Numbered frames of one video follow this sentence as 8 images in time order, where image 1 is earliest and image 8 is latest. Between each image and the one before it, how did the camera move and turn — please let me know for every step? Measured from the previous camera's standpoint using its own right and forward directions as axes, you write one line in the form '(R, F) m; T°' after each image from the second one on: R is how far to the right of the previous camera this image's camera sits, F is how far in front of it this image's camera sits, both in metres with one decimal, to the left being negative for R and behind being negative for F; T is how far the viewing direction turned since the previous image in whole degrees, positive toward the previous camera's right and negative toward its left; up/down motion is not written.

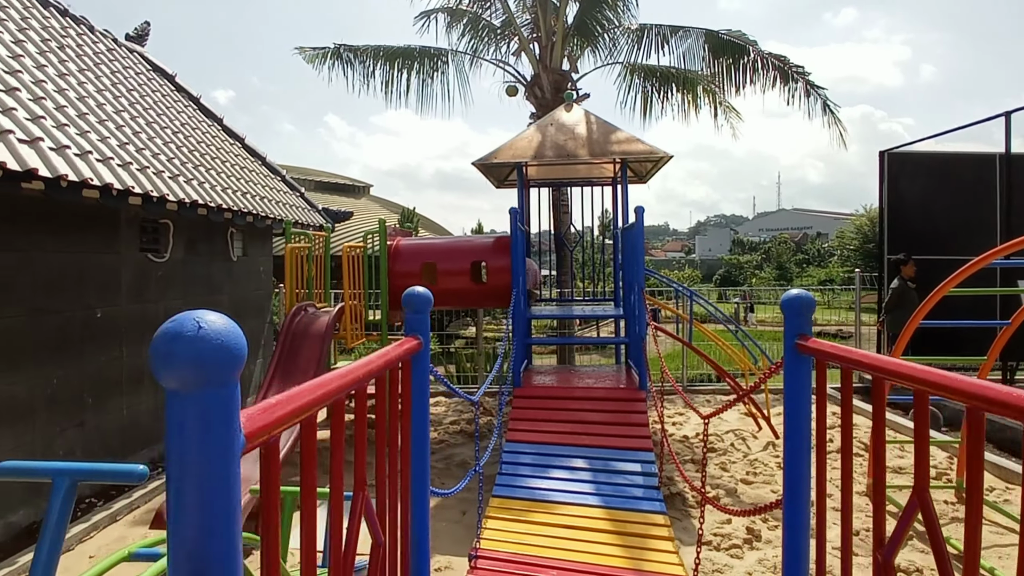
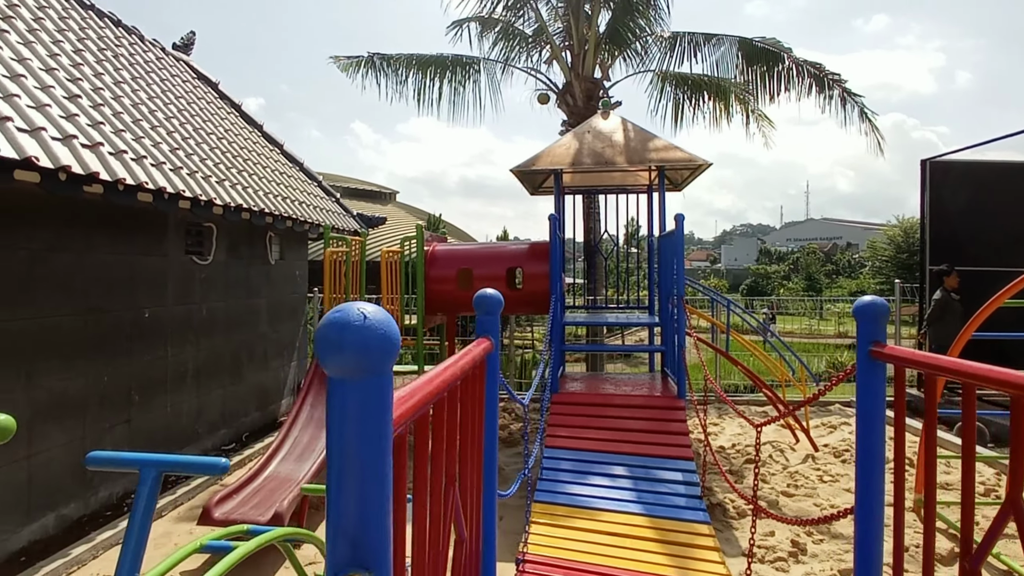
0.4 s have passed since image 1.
(-0.1, 0.0) m; -2°
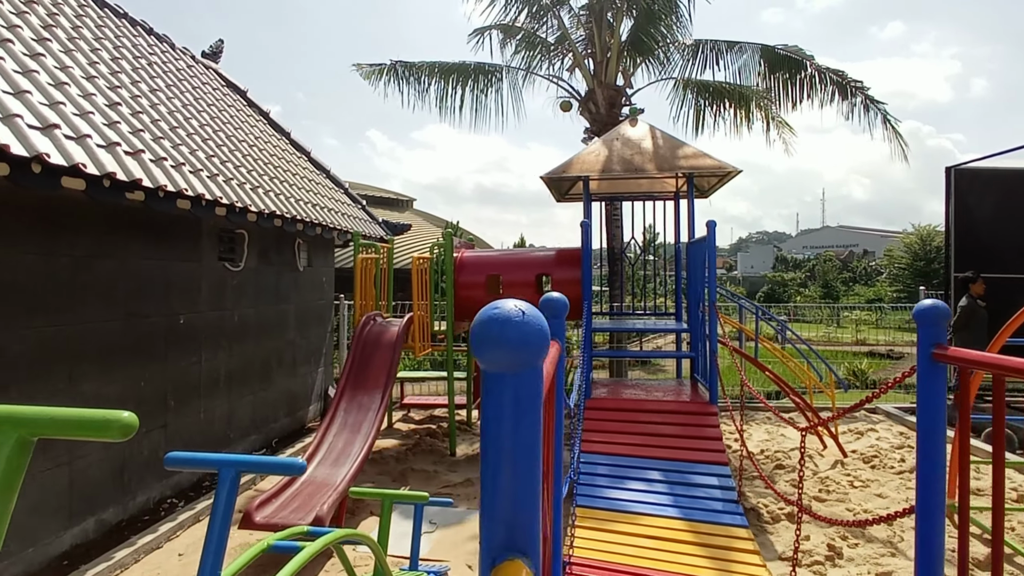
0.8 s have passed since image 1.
(-0.2, 0.0) m; -1°
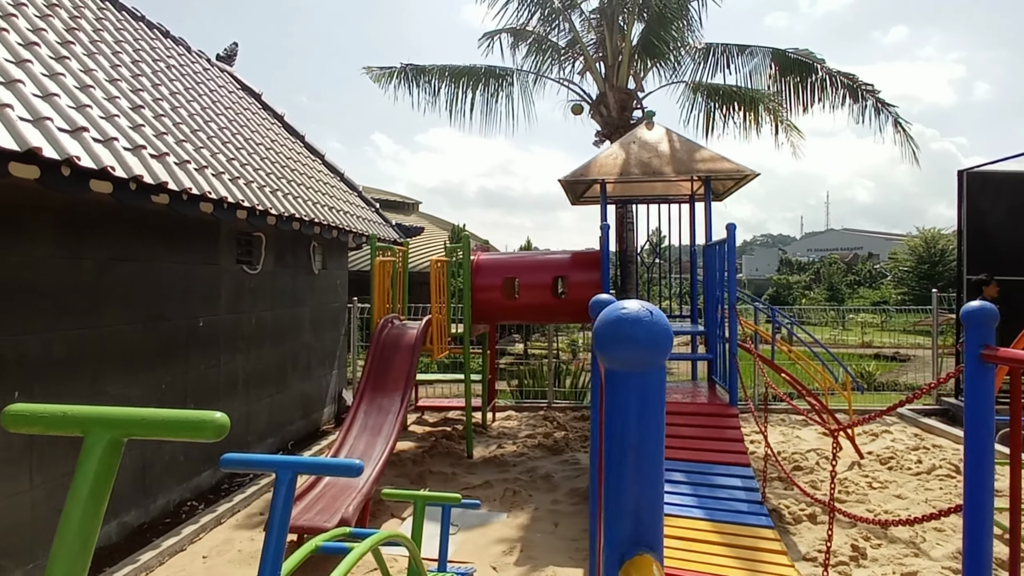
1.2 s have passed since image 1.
(-0.1, 0.0) m; 0°
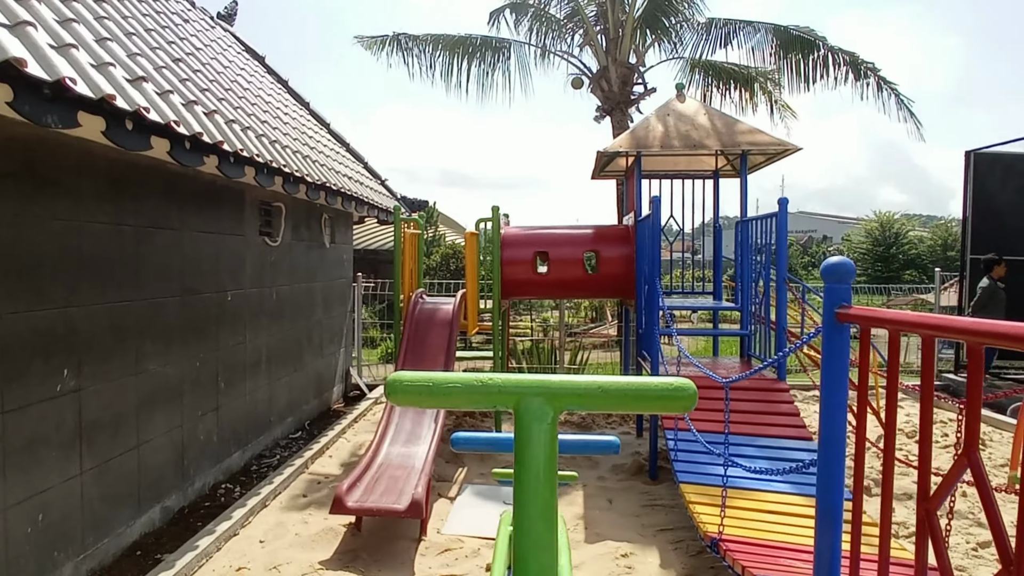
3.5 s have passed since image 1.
(-0.8, +0.2) m; +4°
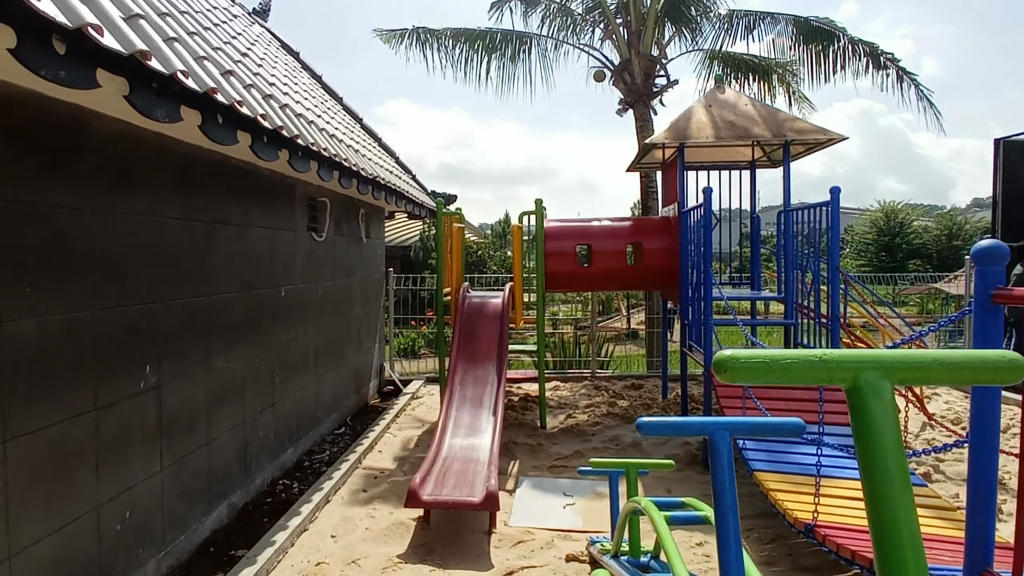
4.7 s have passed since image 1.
(-0.4, 0.0) m; 0°
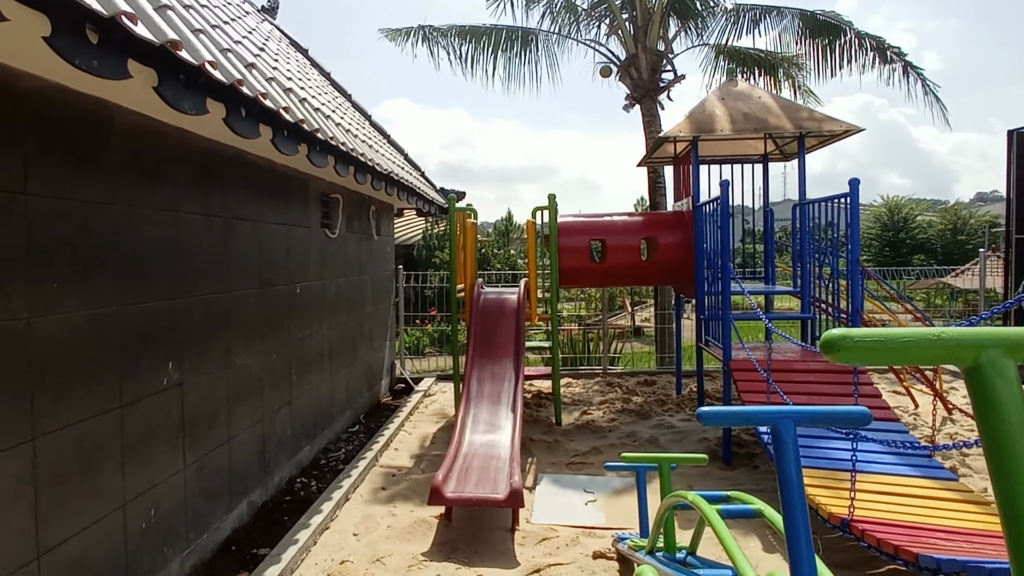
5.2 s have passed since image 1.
(-0.1, 0.0) m; 0°
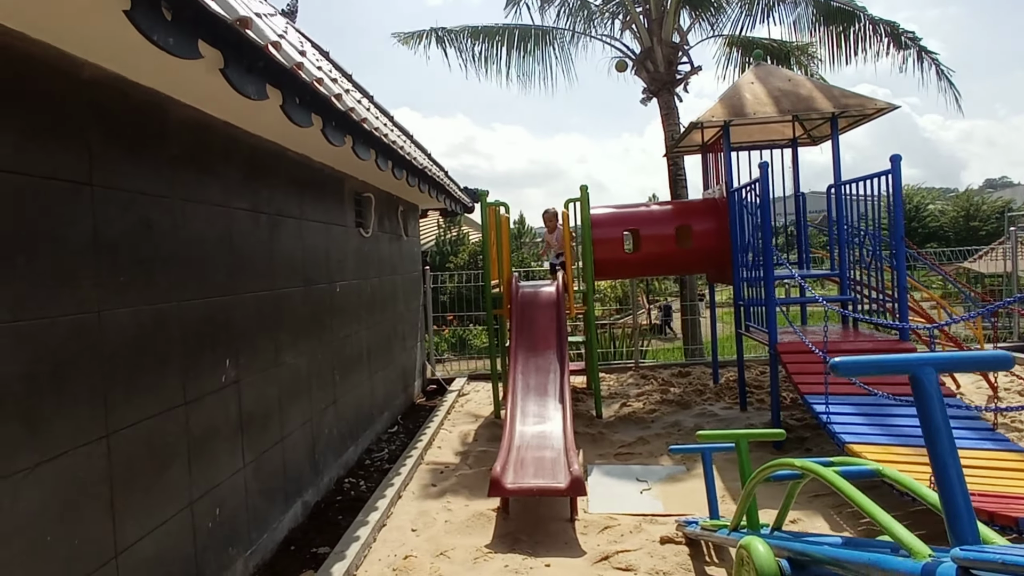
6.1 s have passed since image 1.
(-0.3, 0.0) m; 0°
